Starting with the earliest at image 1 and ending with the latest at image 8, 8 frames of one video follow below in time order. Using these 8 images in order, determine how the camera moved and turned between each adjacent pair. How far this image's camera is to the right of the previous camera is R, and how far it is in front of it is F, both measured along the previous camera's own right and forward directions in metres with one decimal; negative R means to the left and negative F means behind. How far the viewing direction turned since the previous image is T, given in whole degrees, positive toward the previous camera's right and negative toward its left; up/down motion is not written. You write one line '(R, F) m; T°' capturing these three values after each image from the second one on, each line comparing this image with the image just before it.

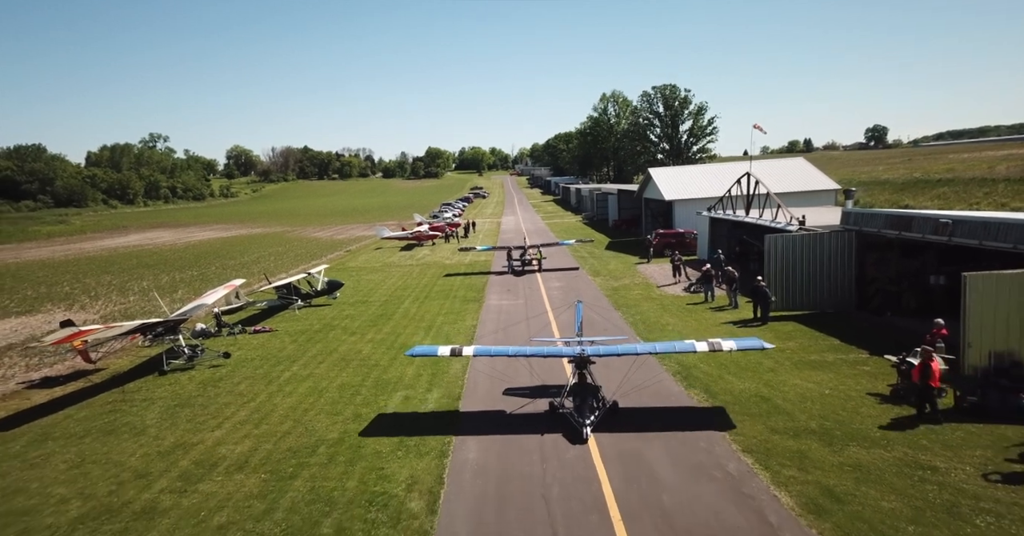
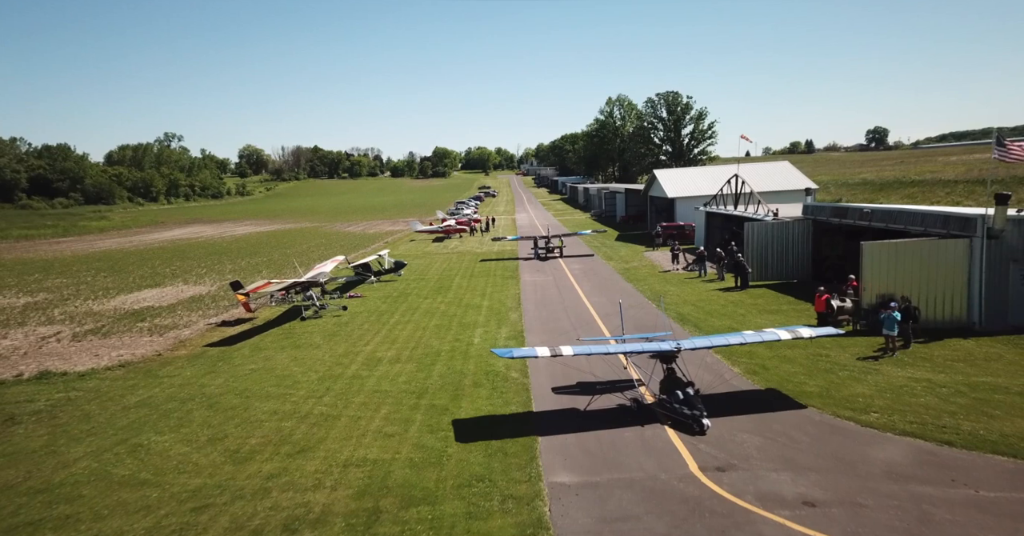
(-1.7, -6.8) m; 0°
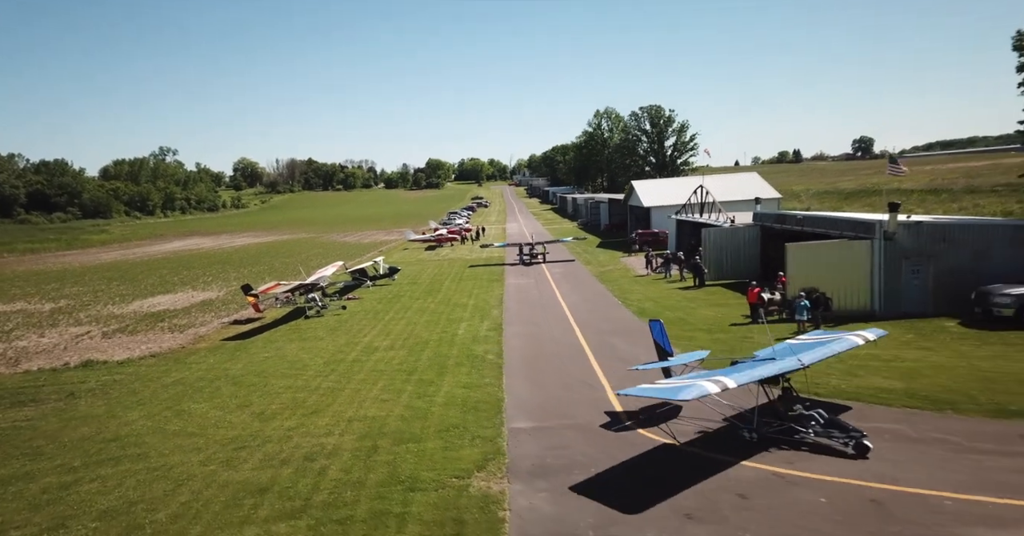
(+0.6, -3.1) m; +1°
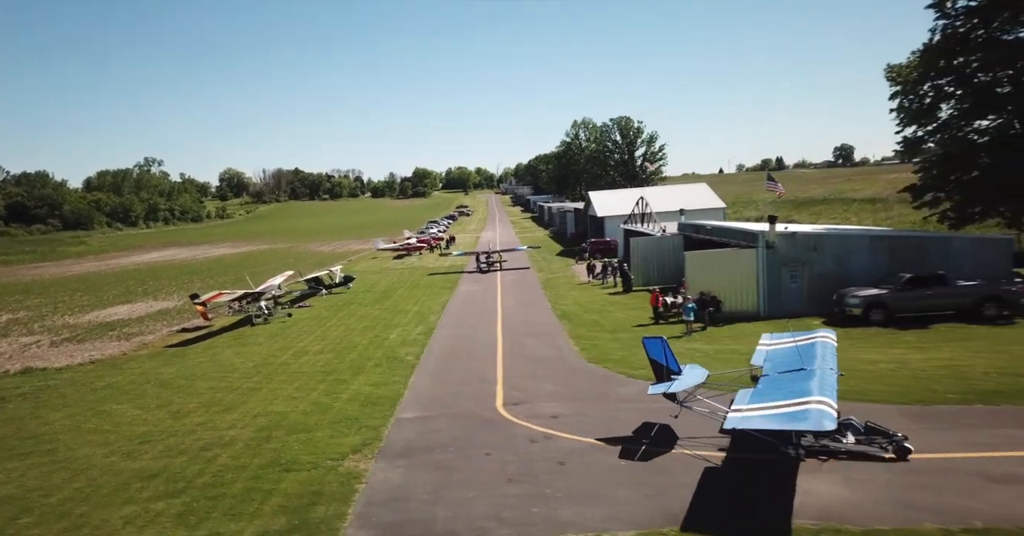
(+2.7, -1.7) m; +1°
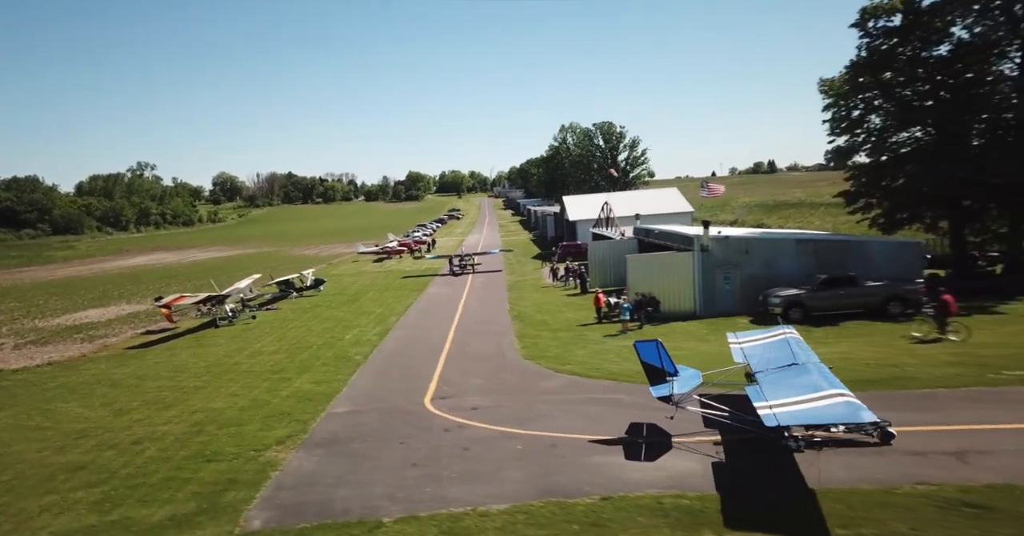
(+2.0, -0.9) m; 0°
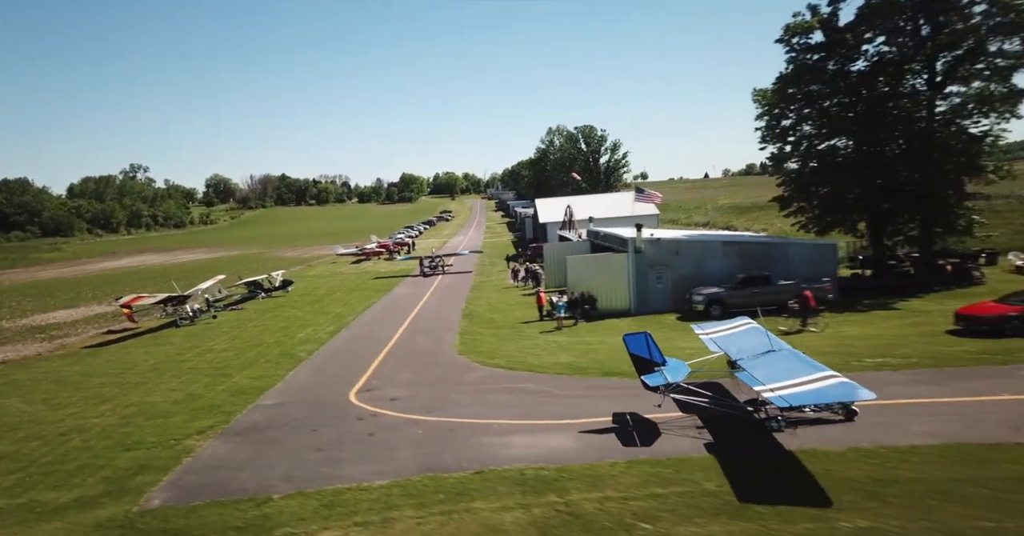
(+2.3, -1.0) m; 0°
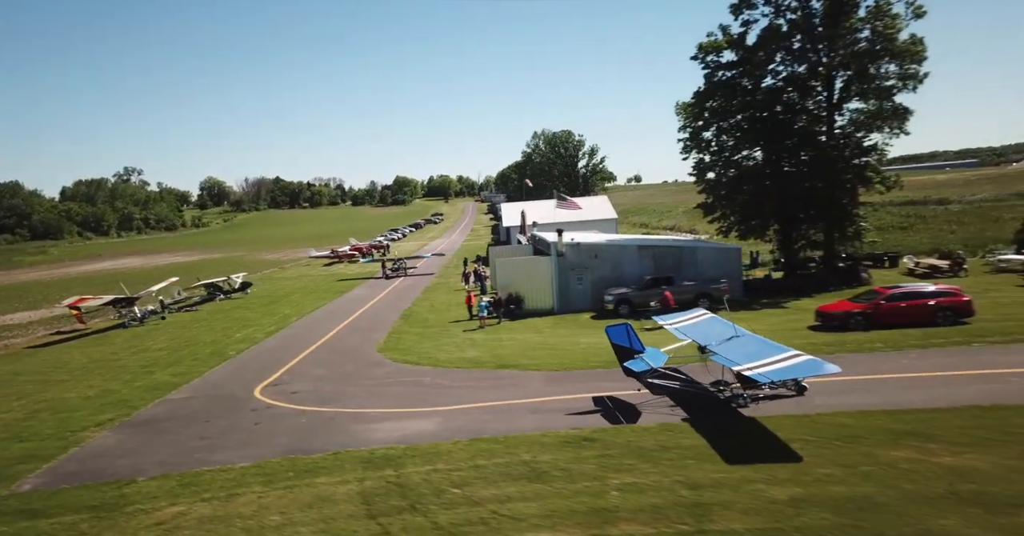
(+3.2, -1.0) m; 0°
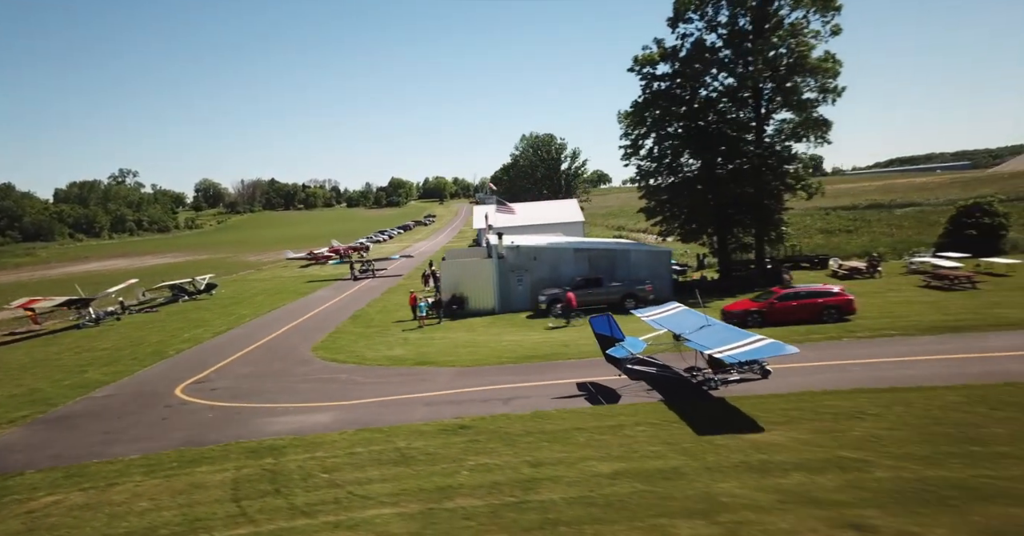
(+2.6, -0.5) m; 0°
